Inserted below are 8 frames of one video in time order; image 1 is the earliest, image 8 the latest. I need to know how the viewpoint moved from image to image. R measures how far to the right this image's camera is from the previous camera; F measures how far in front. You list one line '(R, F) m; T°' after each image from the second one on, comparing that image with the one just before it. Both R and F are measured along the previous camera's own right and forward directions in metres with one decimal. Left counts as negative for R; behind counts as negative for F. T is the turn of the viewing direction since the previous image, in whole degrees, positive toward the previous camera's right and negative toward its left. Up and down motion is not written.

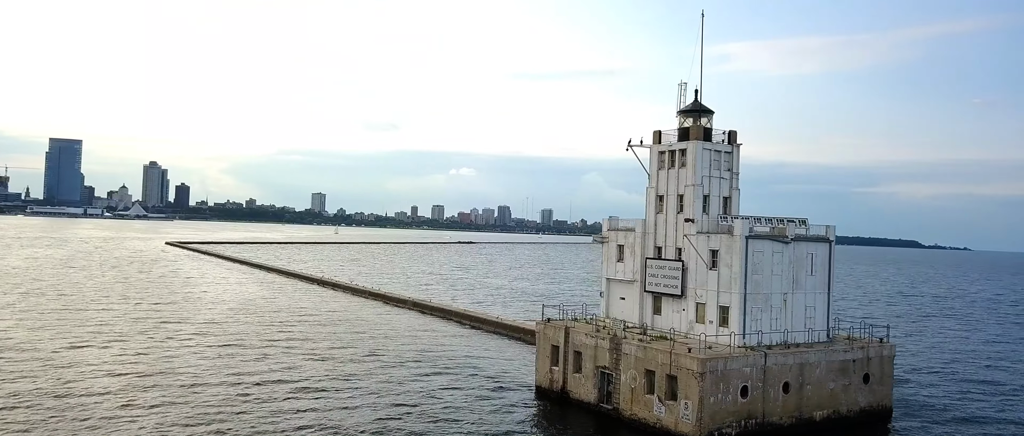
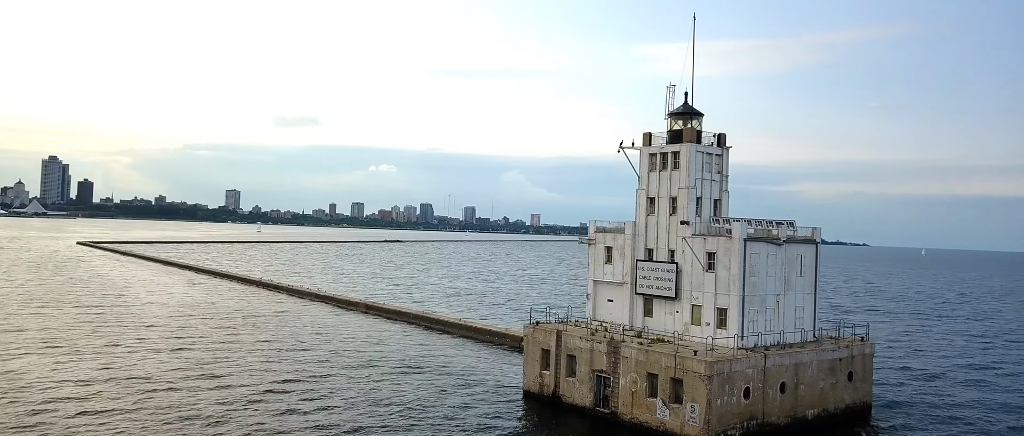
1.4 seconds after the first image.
(-2.4, +0.6) m; +6°
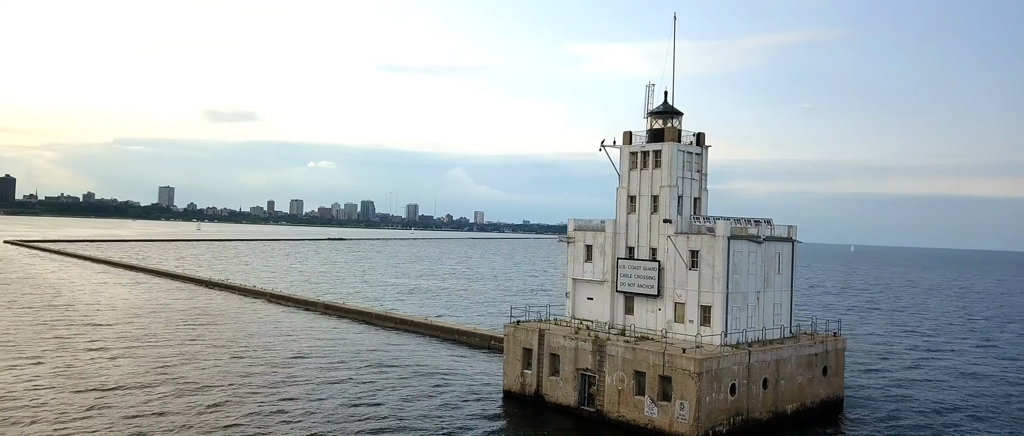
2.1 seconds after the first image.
(-1.3, +0.3) m; +4°
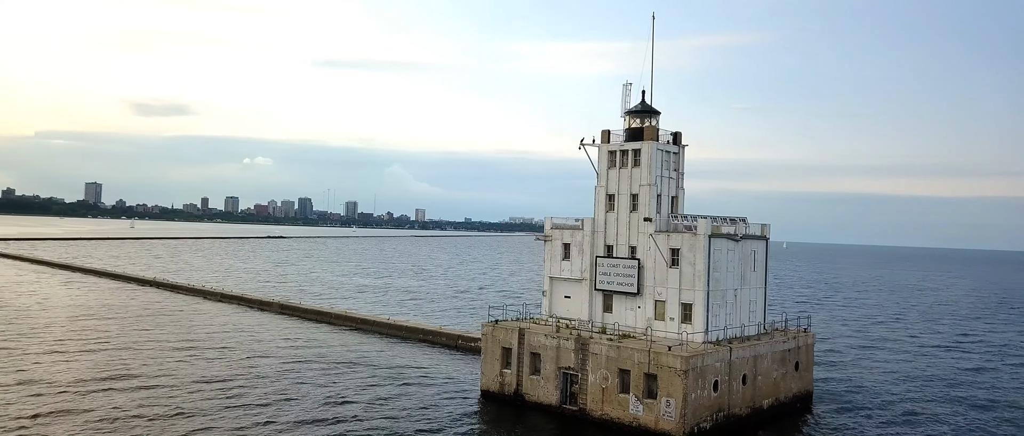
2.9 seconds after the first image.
(-1.3, +0.3) m; +4°
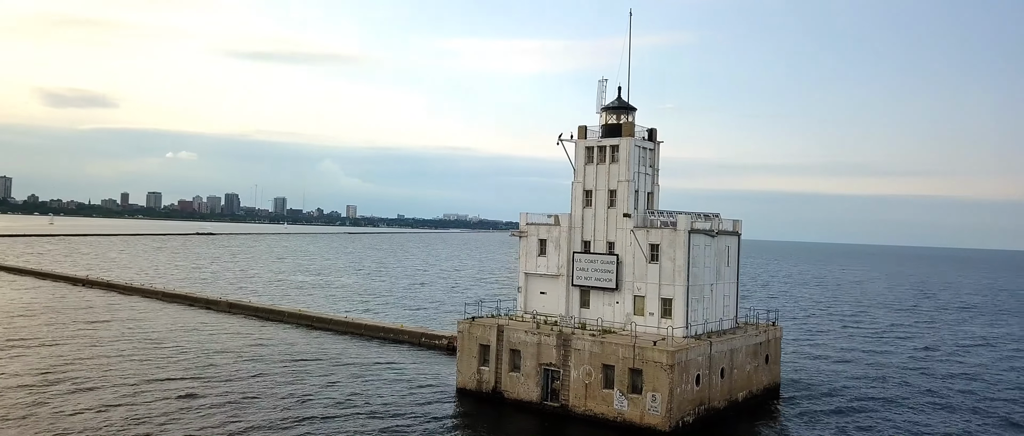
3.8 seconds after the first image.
(-1.5, +0.3) m; +5°
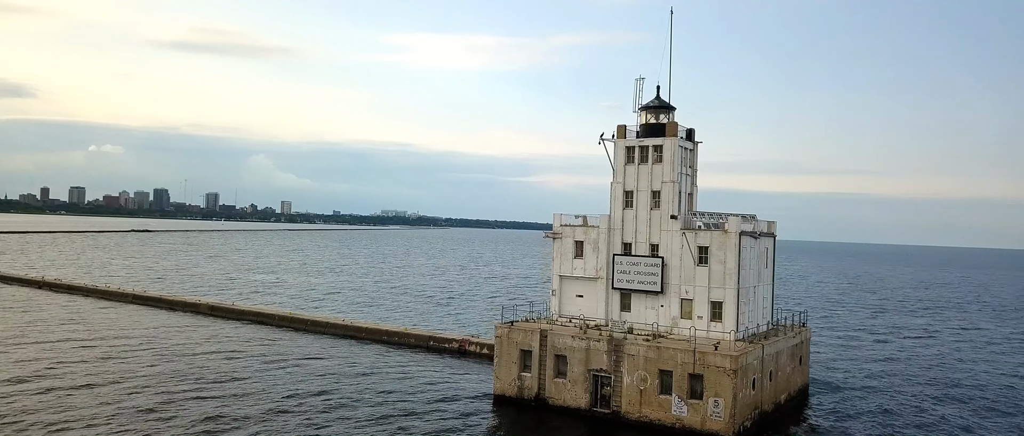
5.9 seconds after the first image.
(-3.4, +0.9) m; +5°
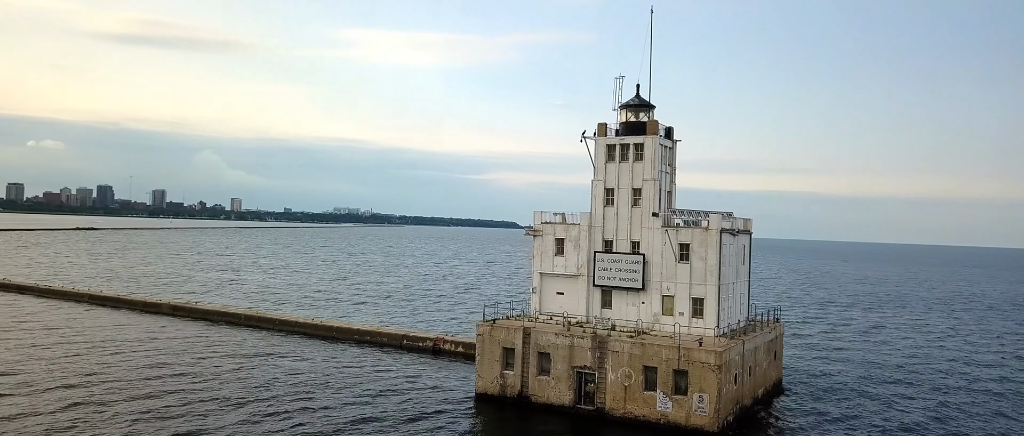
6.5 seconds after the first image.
(-0.9, +0.1) m; +3°
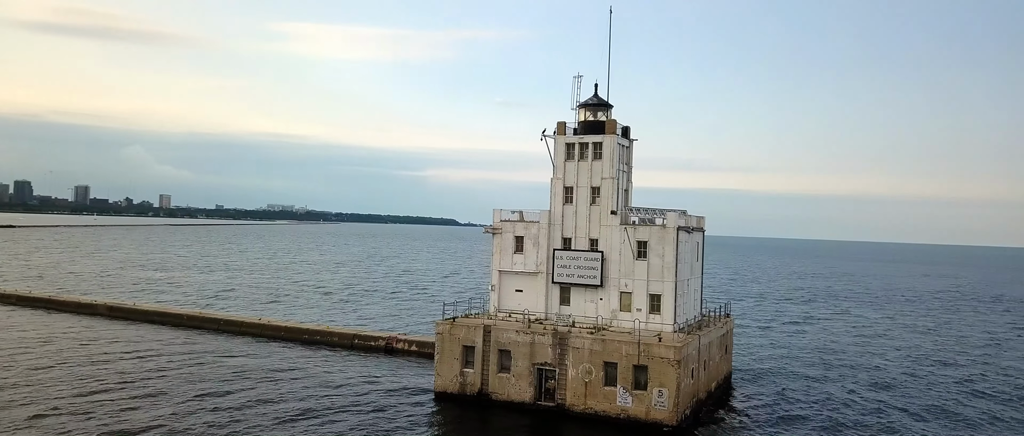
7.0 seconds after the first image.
(-0.7, 0.0) m; +5°
